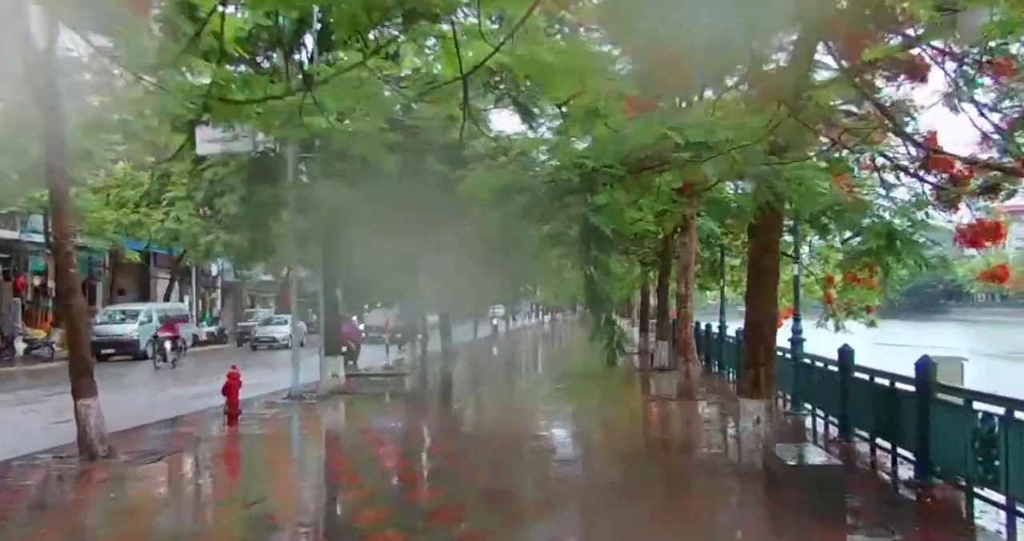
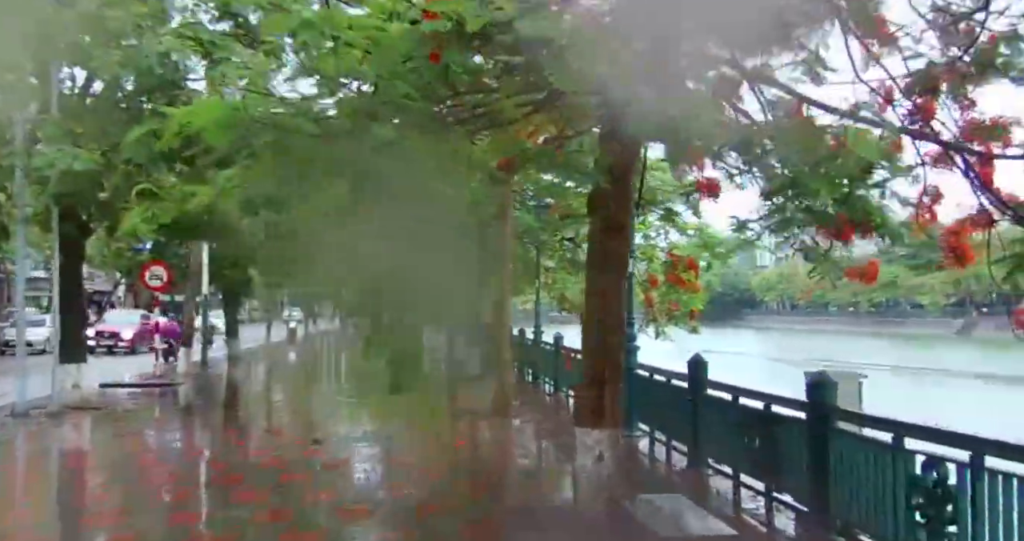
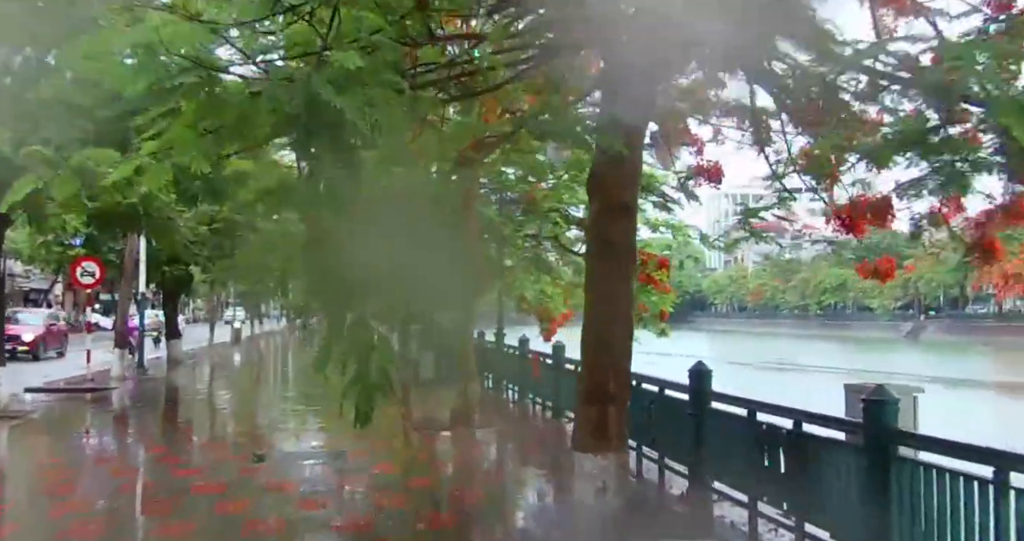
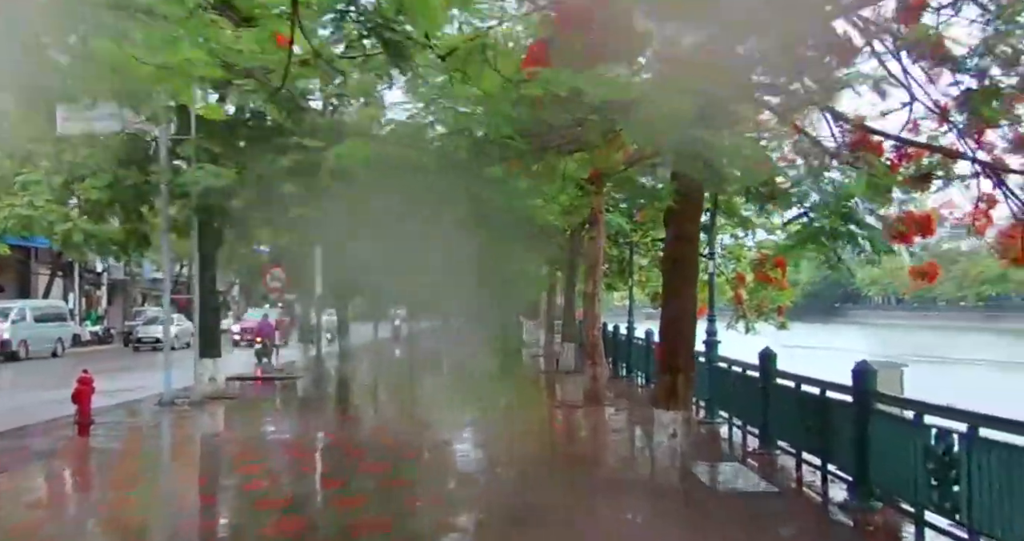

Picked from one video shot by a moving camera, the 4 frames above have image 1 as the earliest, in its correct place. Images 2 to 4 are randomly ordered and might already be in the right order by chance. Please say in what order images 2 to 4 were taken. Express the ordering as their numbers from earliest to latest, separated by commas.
4, 2, 3
